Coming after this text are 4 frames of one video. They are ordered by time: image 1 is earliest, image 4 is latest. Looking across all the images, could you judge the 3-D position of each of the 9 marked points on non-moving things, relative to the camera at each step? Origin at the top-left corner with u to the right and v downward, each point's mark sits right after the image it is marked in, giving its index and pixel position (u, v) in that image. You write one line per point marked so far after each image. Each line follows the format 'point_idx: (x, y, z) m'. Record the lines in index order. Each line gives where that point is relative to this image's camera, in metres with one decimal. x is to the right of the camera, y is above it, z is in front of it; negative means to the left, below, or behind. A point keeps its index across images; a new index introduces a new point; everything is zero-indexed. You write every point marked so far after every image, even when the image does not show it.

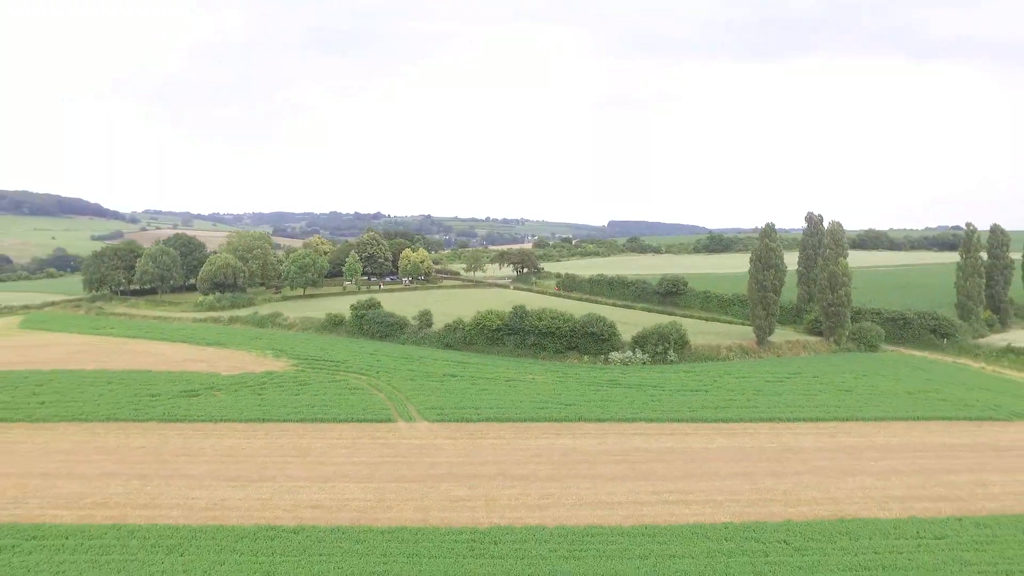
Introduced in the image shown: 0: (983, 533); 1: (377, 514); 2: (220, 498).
0: (+13.8, -7.2, +15.1) m
1: (-4.1, -7.0, +16.0) m
2: (-9.6, -6.8, +17.0) m
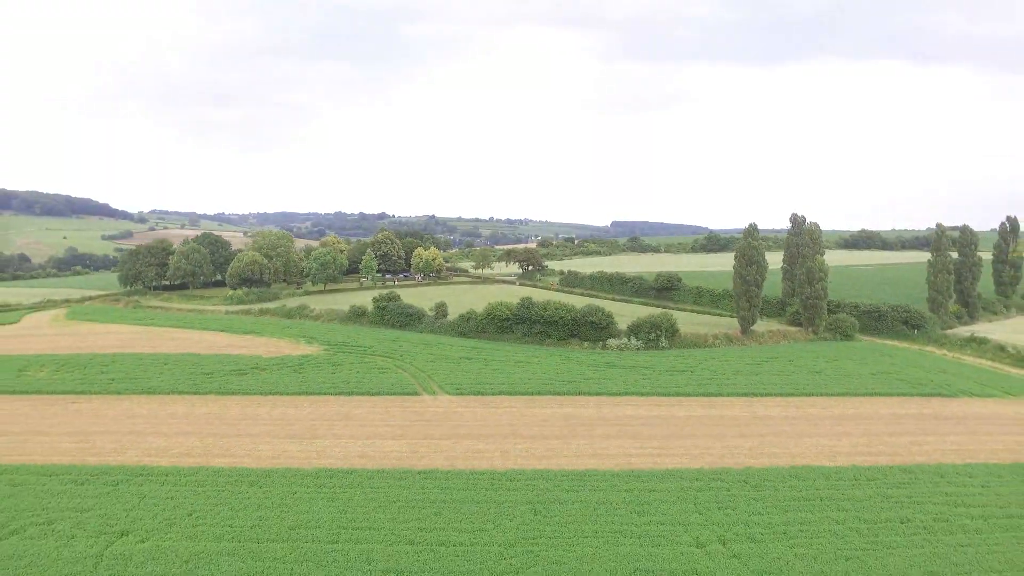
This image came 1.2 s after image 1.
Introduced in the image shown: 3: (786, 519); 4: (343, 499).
0: (+14.2, -6.8, +18.5) m
1: (-3.7, -6.5, +19.5) m
2: (-9.1, -6.4, +20.5) m
3: (+8.5, -7.2, +15.9) m
4: (-5.5, -6.9, +16.8) m
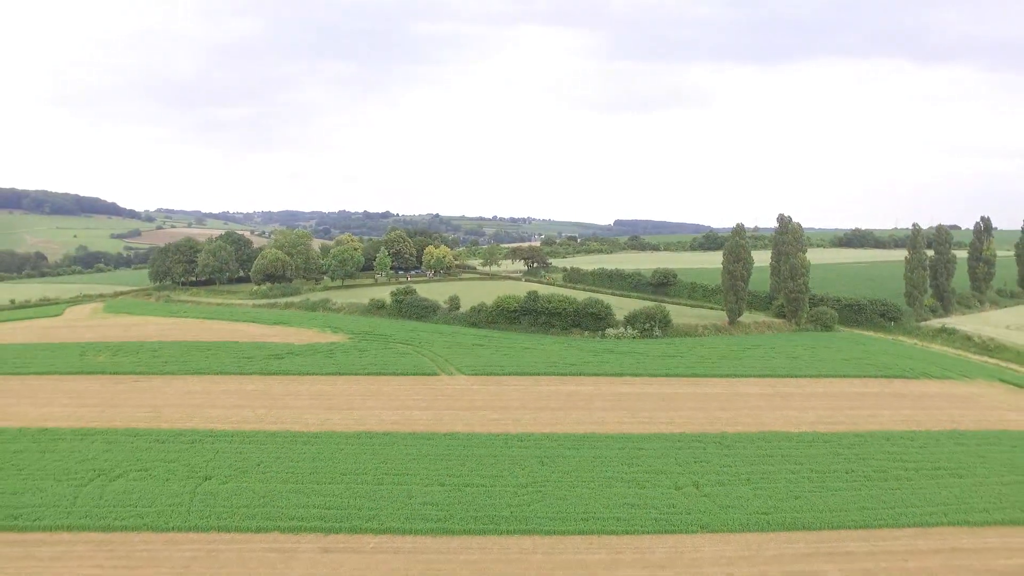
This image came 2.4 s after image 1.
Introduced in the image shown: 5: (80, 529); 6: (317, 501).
0: (+14.6, -6.5, +21.8) m
1: (-3.3, -6.2, +22.9) m
2: (-8.7, -6.0, +23.9) m
3: (+8.9, -6.8, +19.3) m
4: (-5.1, -6.5, +20.2) m
5: (-13.4, -7.5, +16.0) m
6: (-6.5, -7.1, +17.2) m
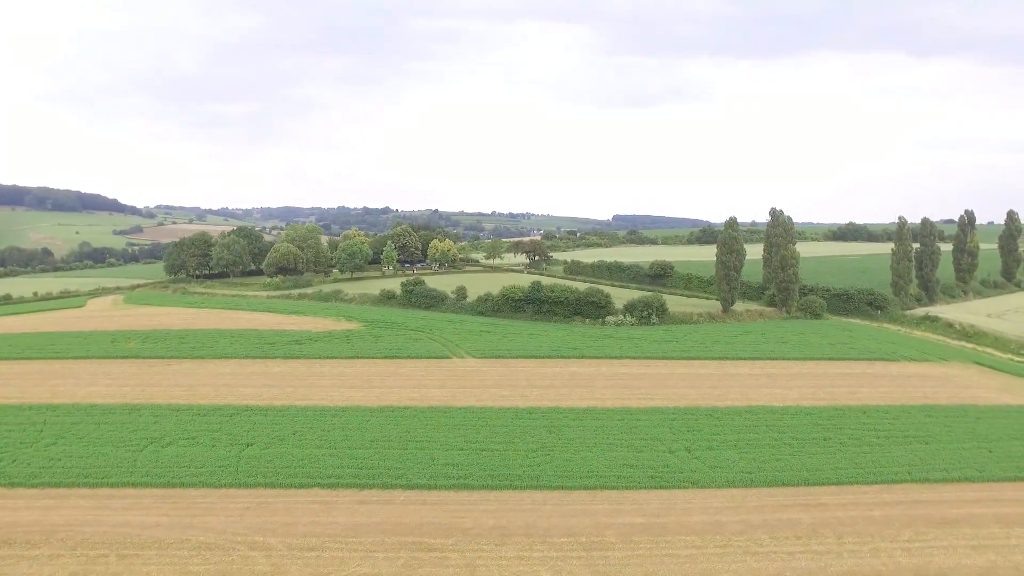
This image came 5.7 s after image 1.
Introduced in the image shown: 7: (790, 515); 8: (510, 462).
0: (+15.1, -5.8, +24.0) m
1: (-2.8, -5.6, +25.0) m
2: (-8.3, -5.4, +26.0) m
3: (+9.3, -6.2, +21.4) m
4: (-4.6, -5.9, +22.4) m
5: (-13.0, -6.9, +18.1) m
6: (-6.1, -6.6, +19.3) m
7: (+9.0, -7.4, +16.7) m
8: (-0.1, -6.5, +19.3) m
